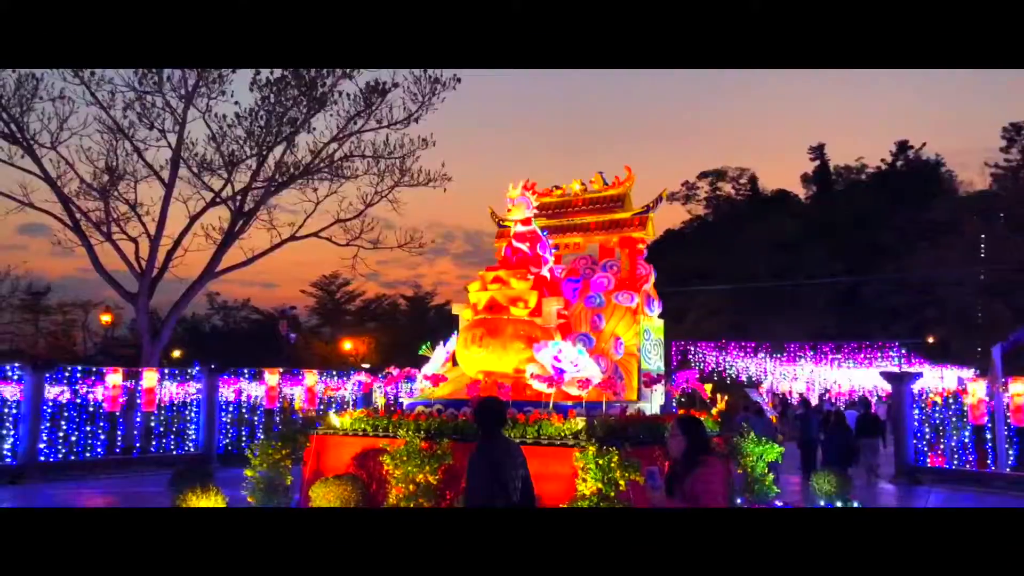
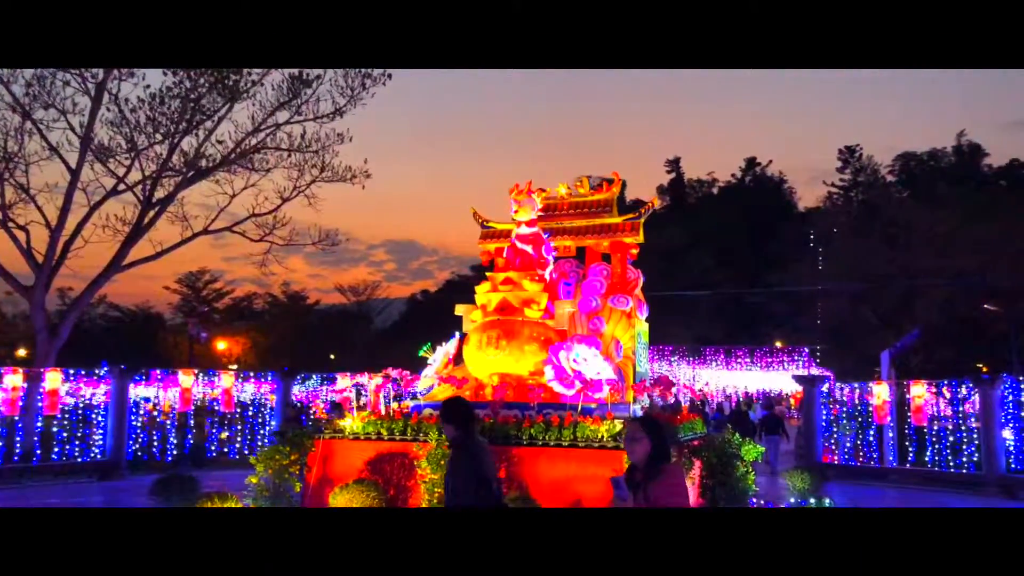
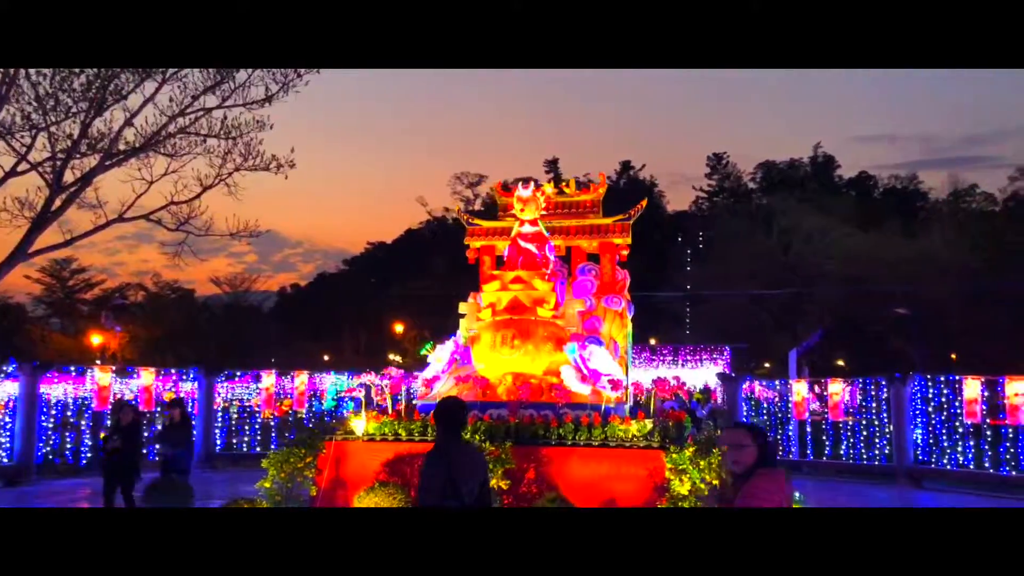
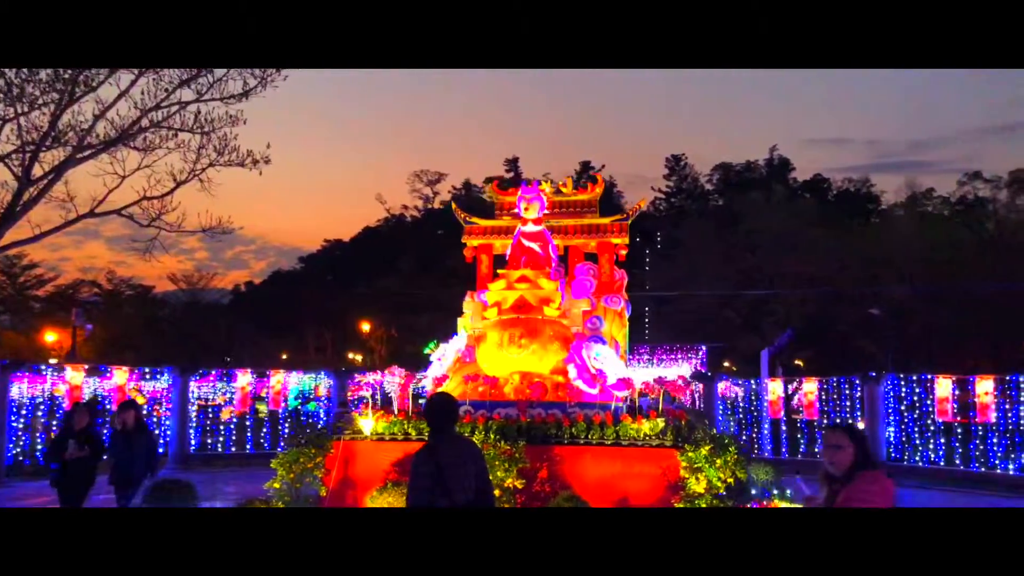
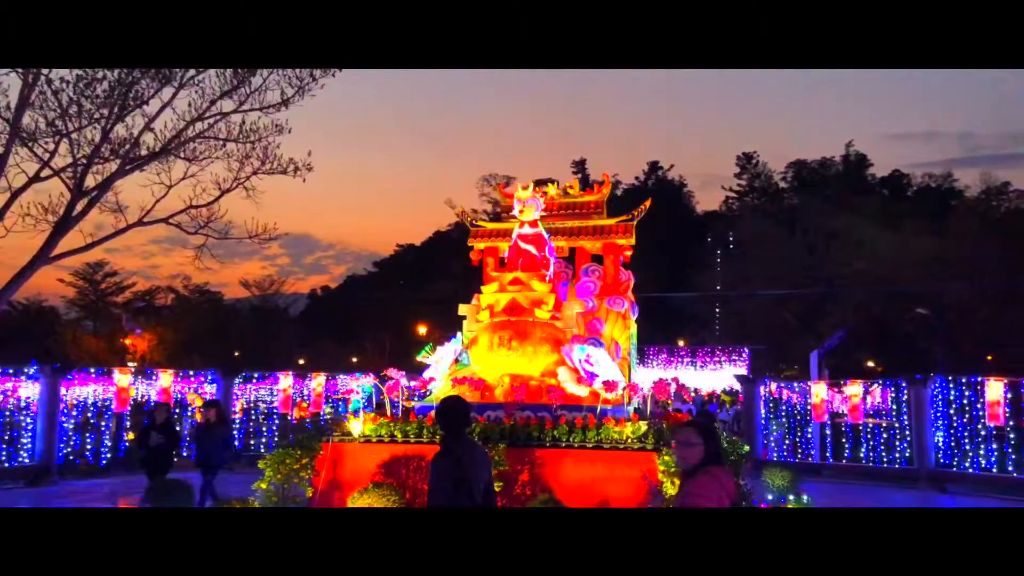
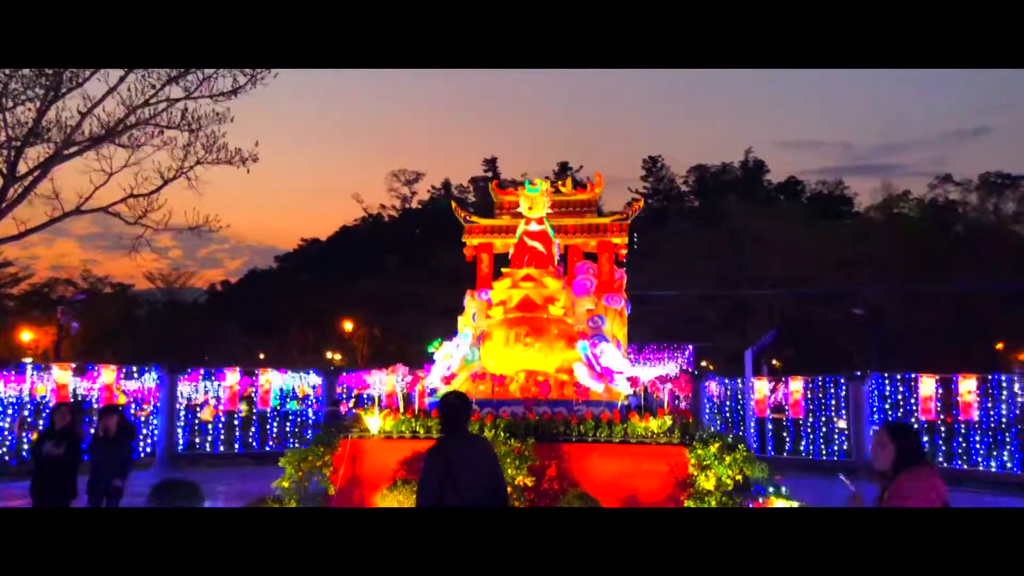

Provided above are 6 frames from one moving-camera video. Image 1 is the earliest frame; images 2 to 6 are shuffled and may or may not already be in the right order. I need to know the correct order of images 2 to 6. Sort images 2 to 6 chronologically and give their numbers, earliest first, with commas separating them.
2, 5, 3, 4, 6
